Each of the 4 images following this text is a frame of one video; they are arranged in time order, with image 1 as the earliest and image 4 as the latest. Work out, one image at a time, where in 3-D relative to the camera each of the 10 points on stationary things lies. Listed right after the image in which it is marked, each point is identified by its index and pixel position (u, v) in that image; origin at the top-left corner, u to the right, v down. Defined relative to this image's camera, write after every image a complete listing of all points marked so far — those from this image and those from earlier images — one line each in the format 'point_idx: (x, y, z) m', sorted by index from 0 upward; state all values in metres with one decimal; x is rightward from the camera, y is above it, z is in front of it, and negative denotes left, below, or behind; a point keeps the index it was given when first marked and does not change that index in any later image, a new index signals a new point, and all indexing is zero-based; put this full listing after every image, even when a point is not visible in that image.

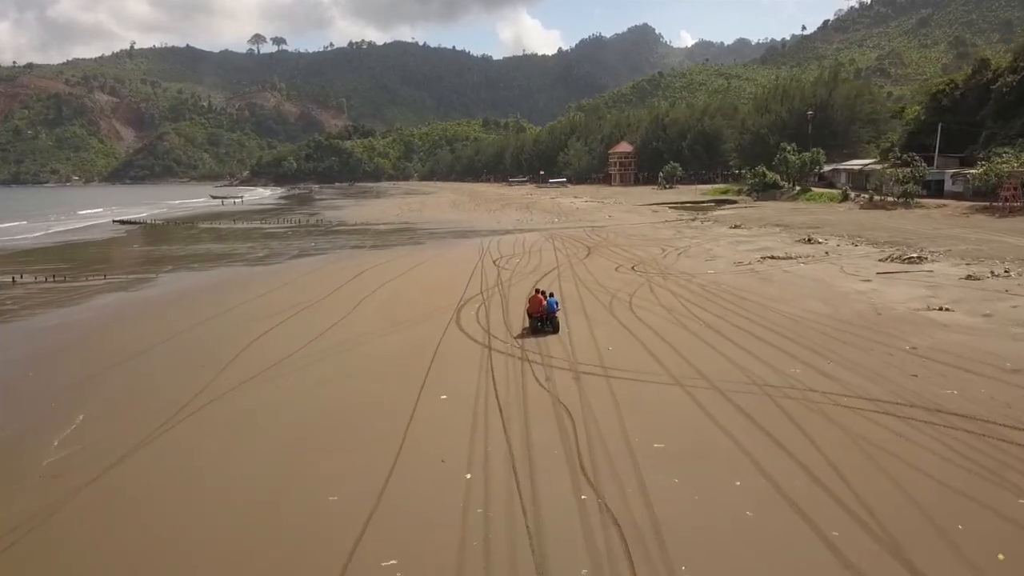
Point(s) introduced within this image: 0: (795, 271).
0: (+6.1, +0.4, +17.1) m
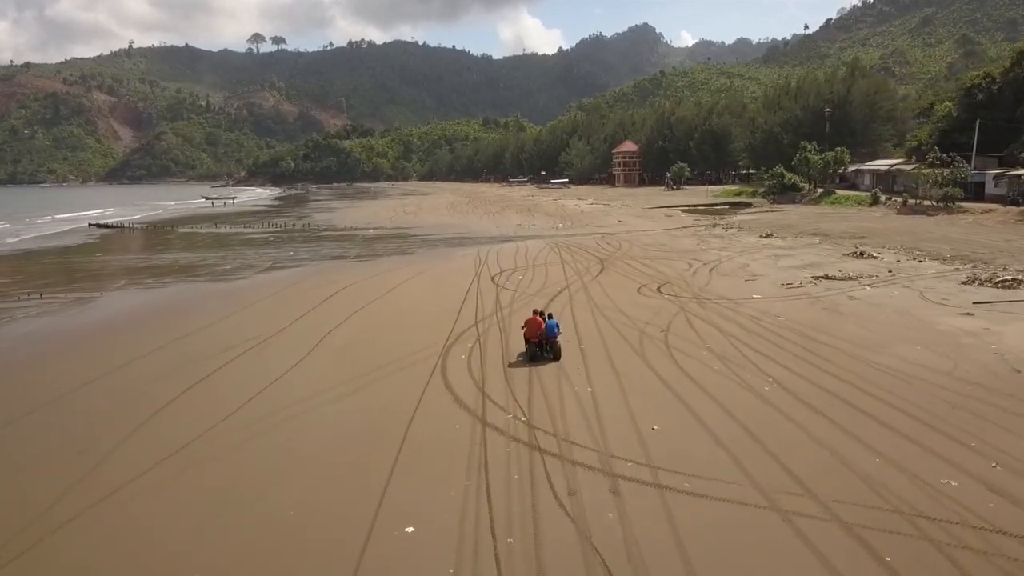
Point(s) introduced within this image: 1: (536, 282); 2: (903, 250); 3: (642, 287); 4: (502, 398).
0: (+6.1, -0.1, +13.9) m
1: (+0.6, +0.1, +18.7) m
2: (+9.5, +0.9, +19.4) m
3: (+2.7, 0.0, +16.7) m
4: (-0.1, -1.3, +9.2) m
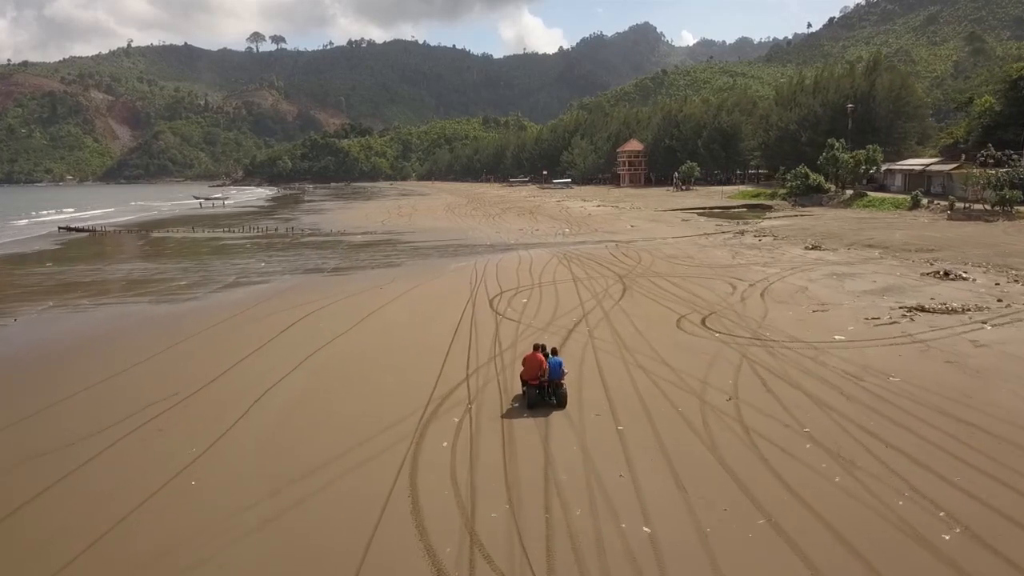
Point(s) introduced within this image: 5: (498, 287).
0: (+6.2, -0.7, +10.3) m
1: (+0.6, -0.4, +15.2) m
2: (+9.6, +0.4, +15.8) m
3: (+2.8, -0.5, +13.1) m
4: (0.0, -1.9, +5.6) m
5: (-0.5, 0.0, +18.9) m
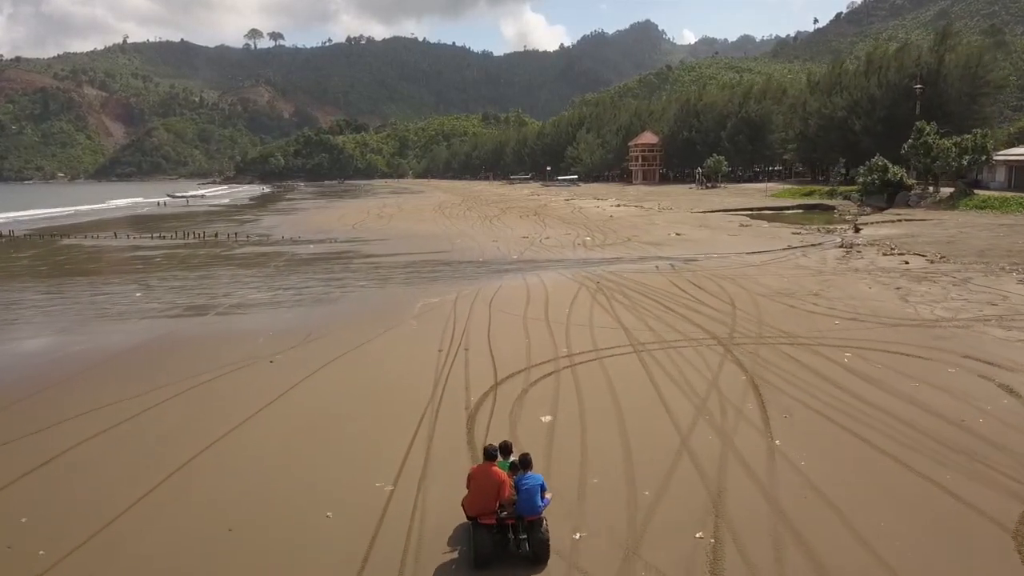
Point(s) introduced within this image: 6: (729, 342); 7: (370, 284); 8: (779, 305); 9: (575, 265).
0: (+6.2, -1.6, +1.6) m
1: (+0.7, -1.3, +6.5) m
2: (+9.7, -0.6, +7.1) m
3: (+2.8, -1.5, +4.4) m
4: (0.0, -2.8, -3.1) m
5: (-0.4, -0.9, +10.2) m
6: (+2.7, -0.7, +9.8) m
7: (-3.2, -0.3, +15.2) m
8: (+3.9, -0.2, +12.1) m
9: (+1.6, +0.3, +17.0) m
